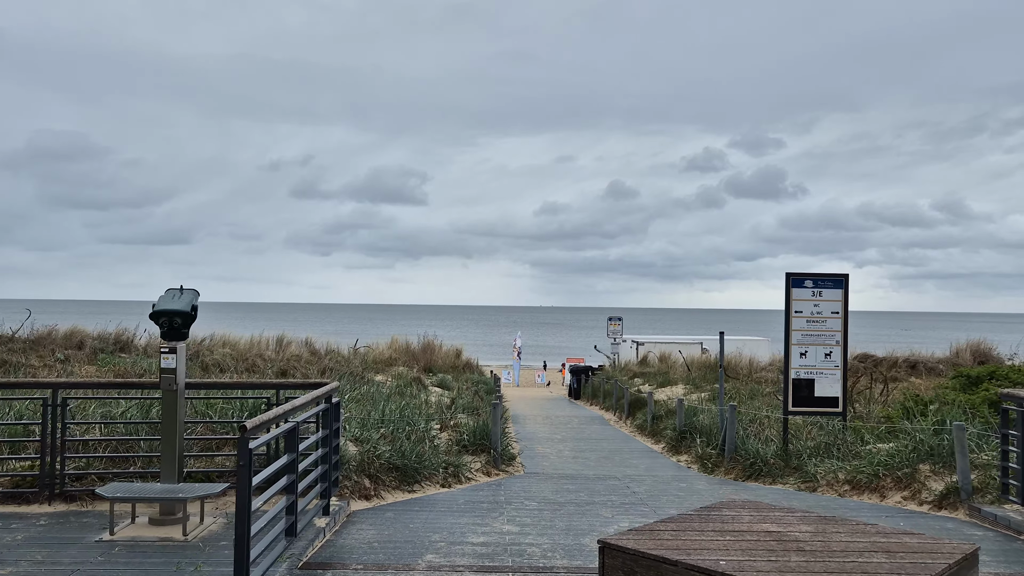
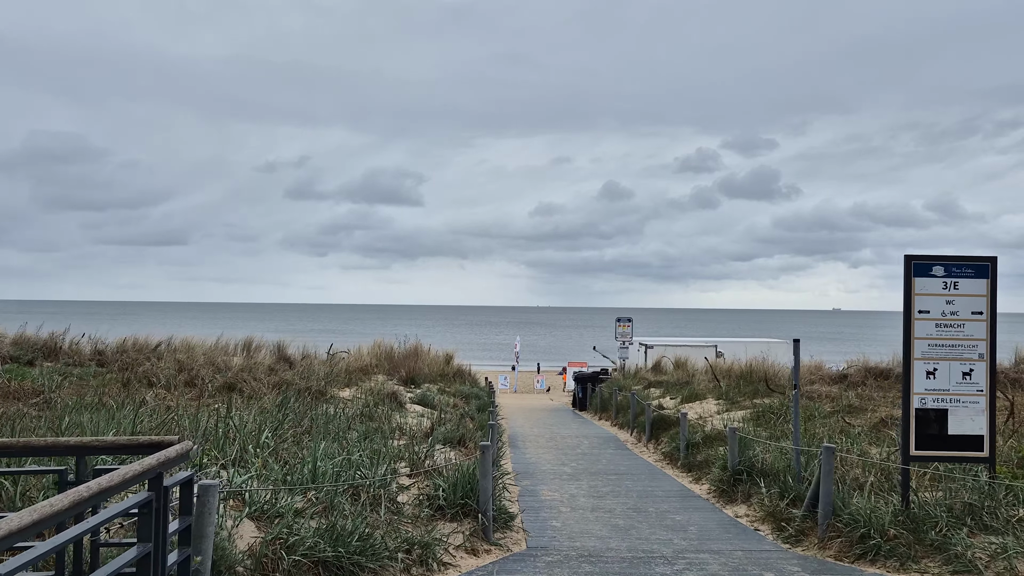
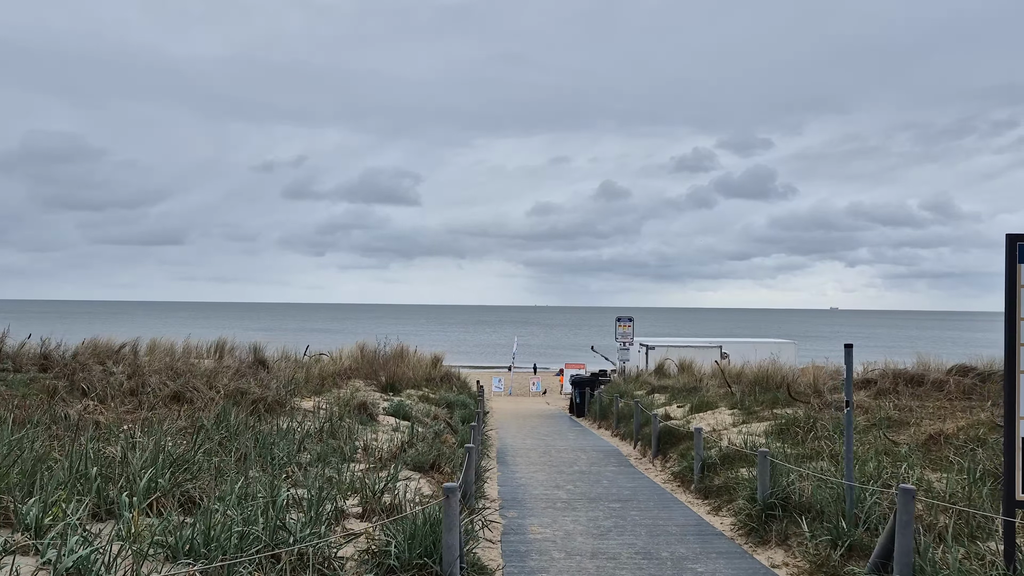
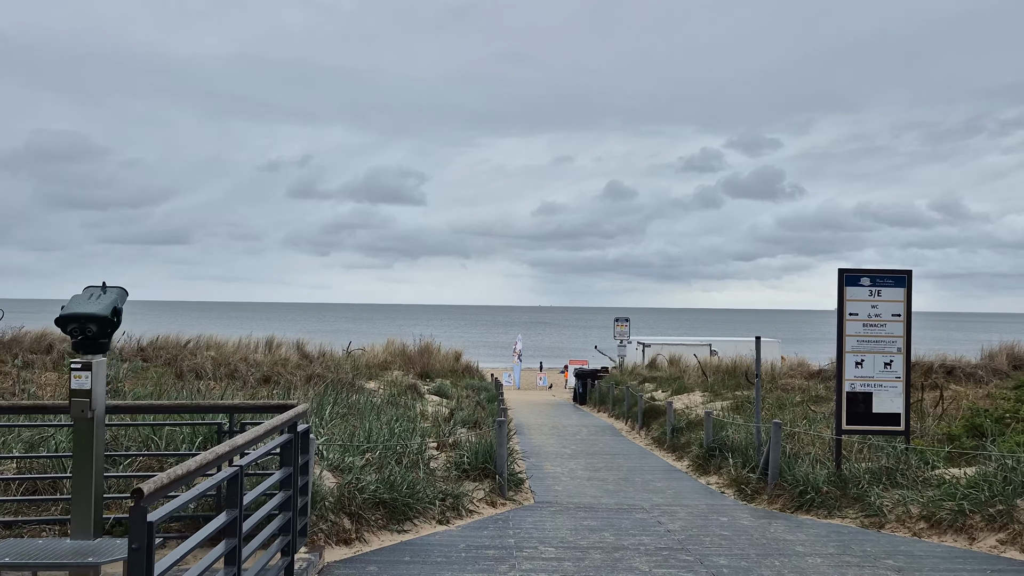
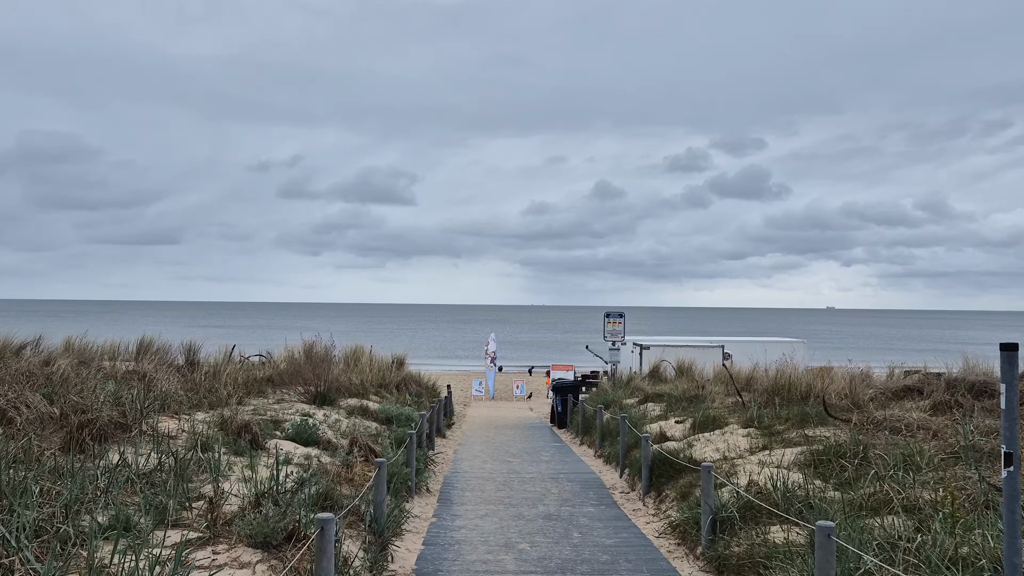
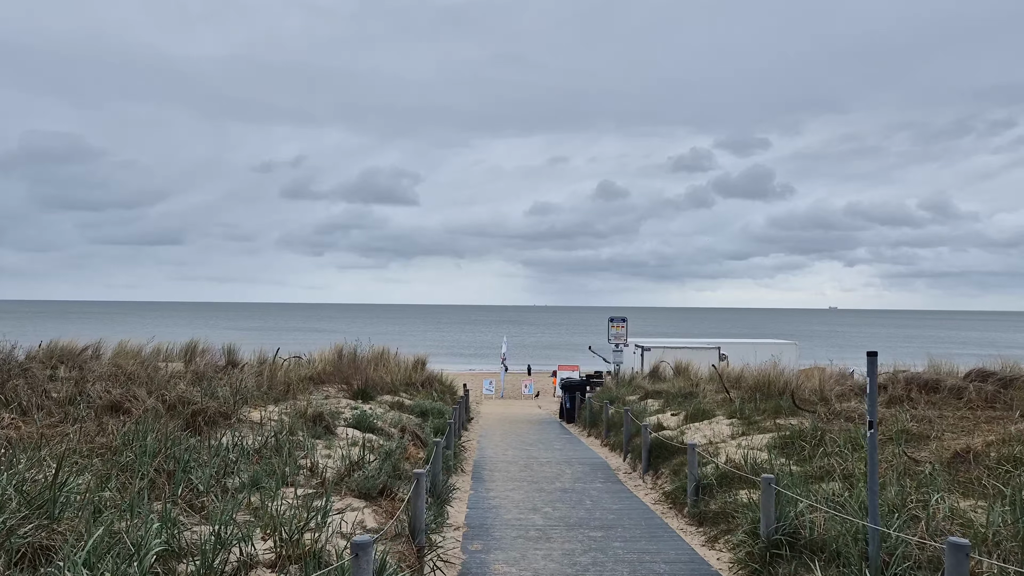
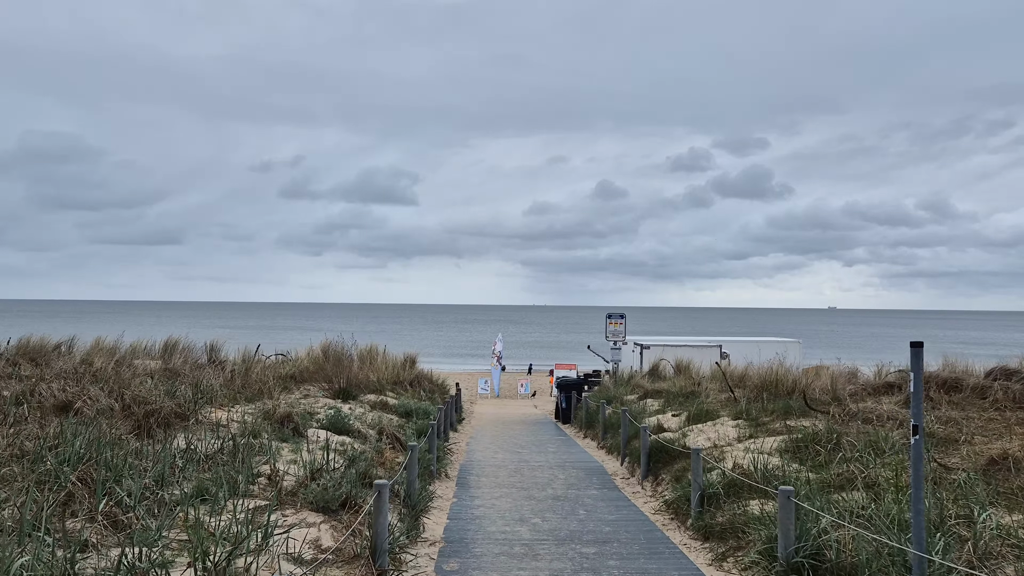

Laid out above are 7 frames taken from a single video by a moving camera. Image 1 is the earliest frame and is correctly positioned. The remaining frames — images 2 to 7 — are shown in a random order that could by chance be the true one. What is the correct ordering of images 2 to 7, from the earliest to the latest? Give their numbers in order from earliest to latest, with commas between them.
4, 2, 3, 6, 7, 5
